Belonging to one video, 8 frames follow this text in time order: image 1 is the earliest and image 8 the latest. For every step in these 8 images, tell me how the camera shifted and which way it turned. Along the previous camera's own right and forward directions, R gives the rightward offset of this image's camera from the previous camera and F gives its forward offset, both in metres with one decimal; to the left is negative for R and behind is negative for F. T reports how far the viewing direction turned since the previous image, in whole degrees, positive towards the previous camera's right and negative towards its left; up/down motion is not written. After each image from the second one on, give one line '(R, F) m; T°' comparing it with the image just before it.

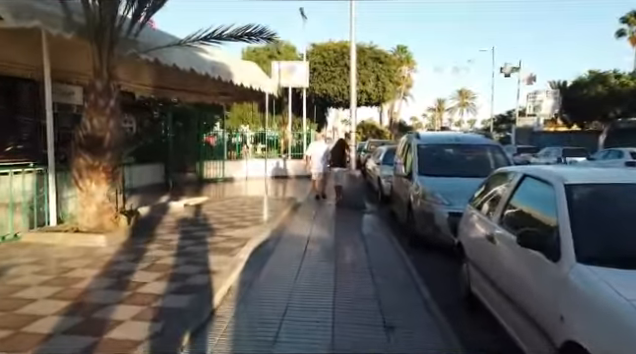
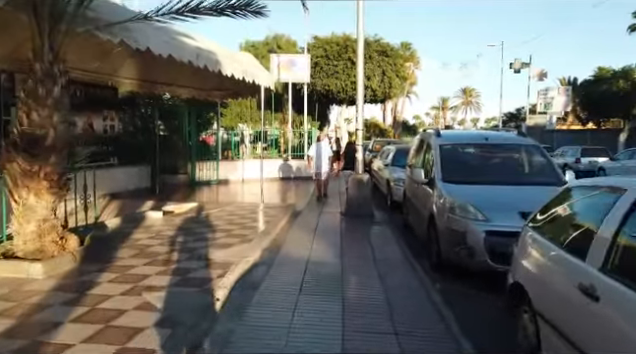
(0.0, +1.5) m; 0°
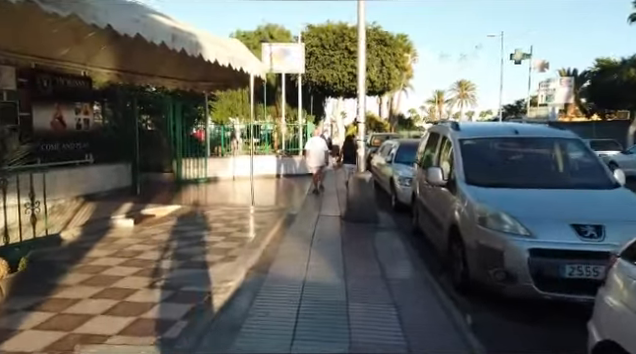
(0.0, +1.3) m; +1°
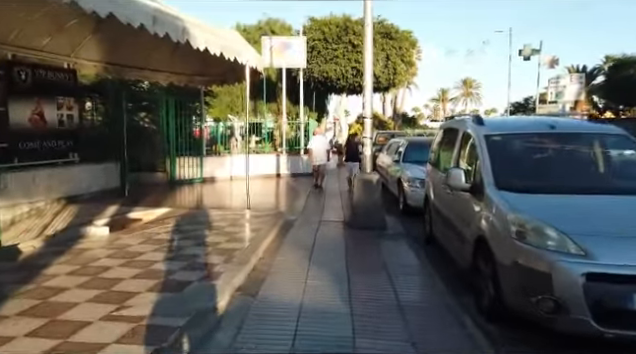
(0.0, +1.0) m; 0°
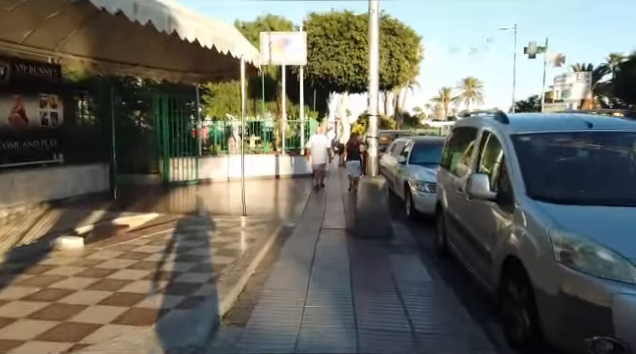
(0.0, +0.8) m; 0°
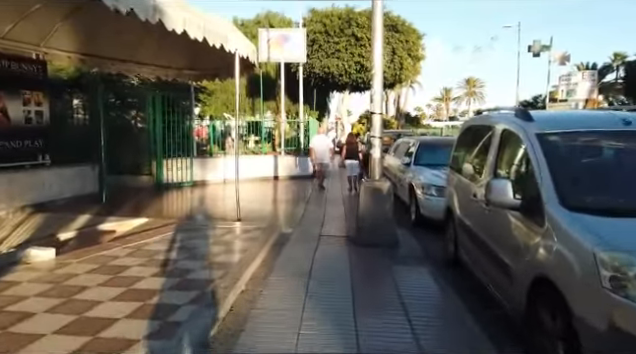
(0.0, +0.6) m; 0°
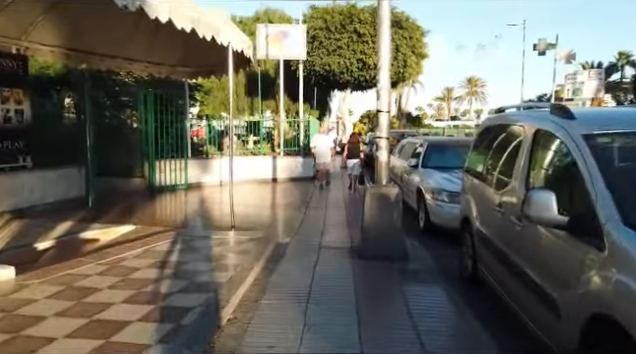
(0.0, +0.7) m; 0°
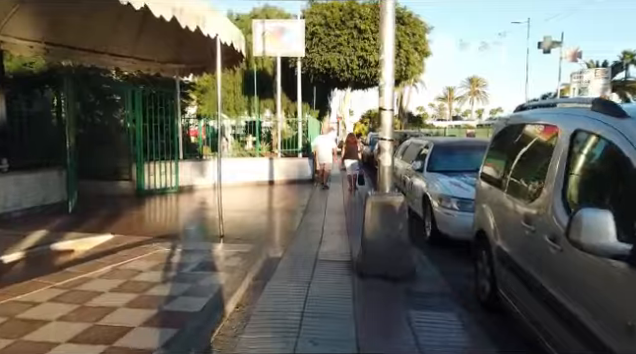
(+0.1, +0.7) m; 0°
